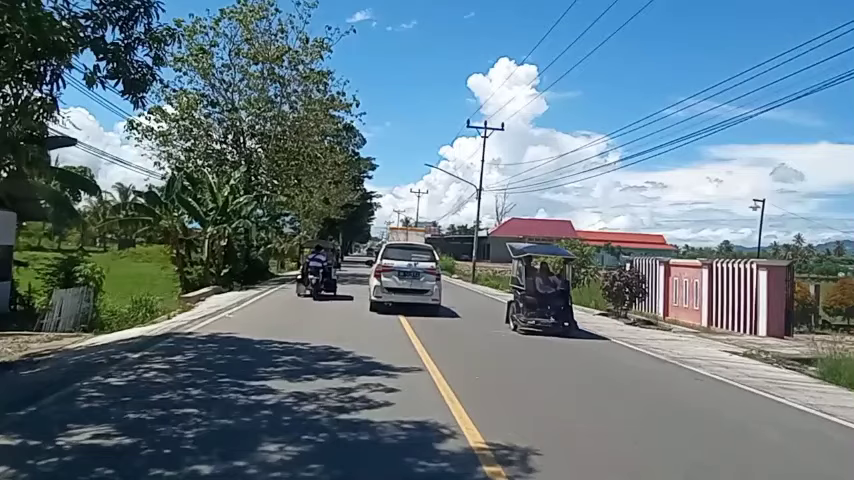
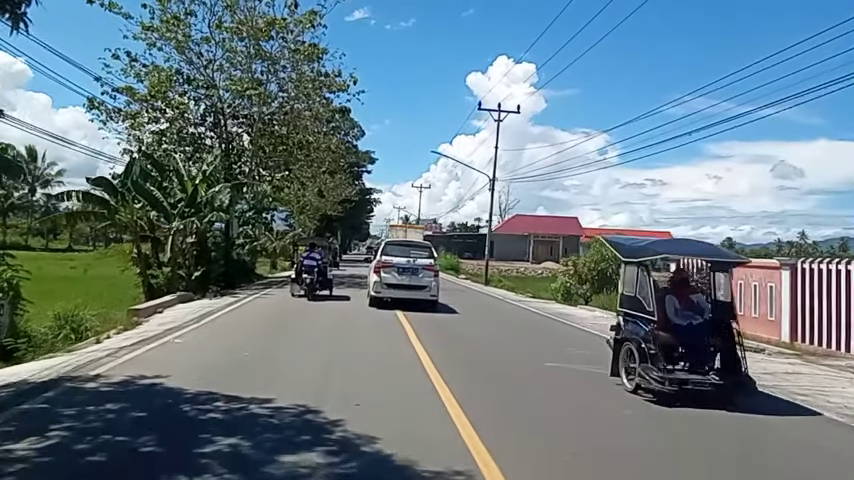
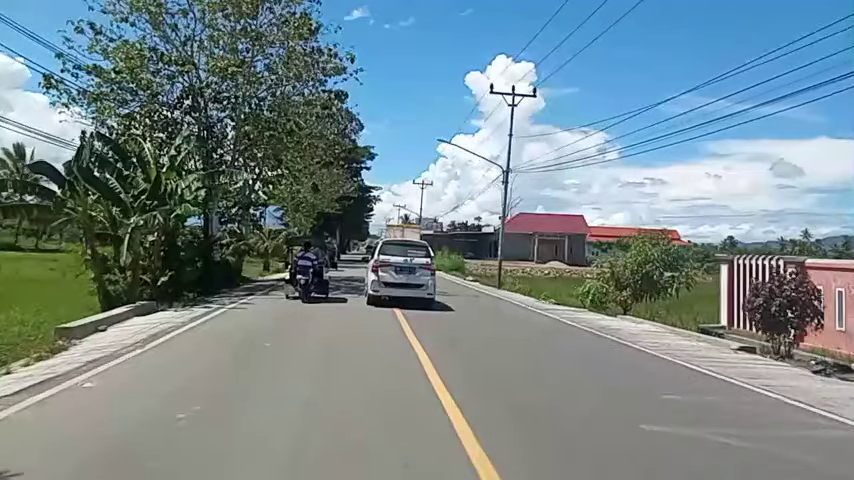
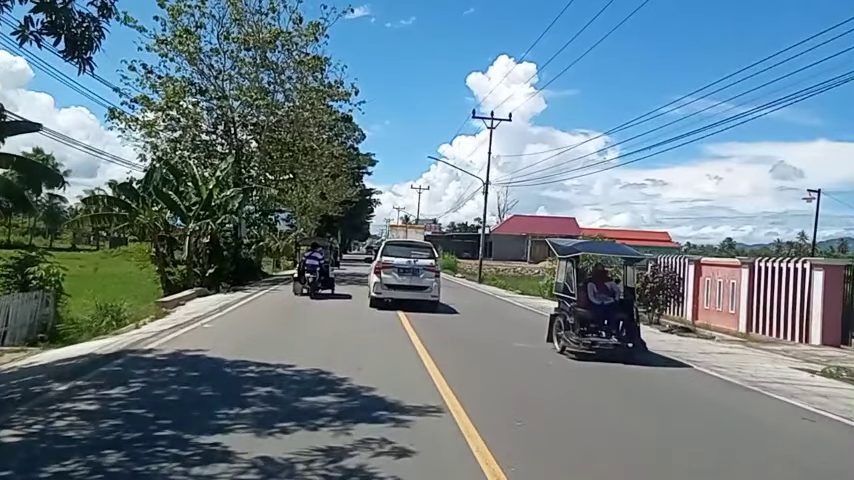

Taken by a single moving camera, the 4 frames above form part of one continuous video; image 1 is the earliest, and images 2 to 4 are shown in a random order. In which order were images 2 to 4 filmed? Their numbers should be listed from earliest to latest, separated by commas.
4, 2, 3
